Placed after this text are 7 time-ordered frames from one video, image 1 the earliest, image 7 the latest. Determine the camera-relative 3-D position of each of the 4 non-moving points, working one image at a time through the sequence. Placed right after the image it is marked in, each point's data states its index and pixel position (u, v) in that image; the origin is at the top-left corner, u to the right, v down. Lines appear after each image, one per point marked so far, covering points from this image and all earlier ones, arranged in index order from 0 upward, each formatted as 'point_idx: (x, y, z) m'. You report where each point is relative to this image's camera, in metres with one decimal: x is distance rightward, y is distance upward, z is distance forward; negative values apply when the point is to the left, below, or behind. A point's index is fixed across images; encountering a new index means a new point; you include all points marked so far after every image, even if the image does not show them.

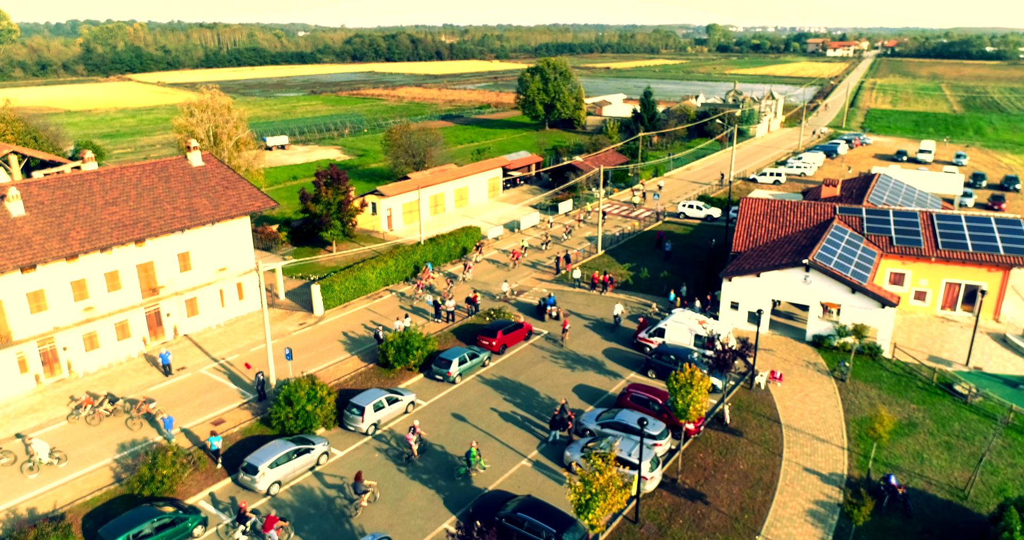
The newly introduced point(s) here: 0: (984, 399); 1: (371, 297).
0: (+8.1, -2.1, +12.3) m
1: (-3.5, -0.6, +17.6) m
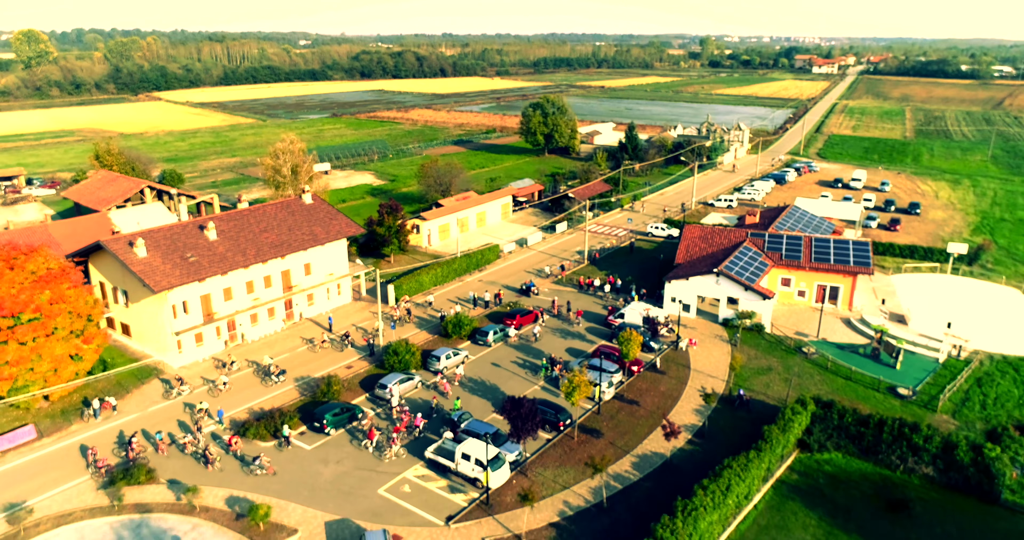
0: (+8.5, -2.3, +20.1) m
1: (-3.1, -0.8, +25.3) m
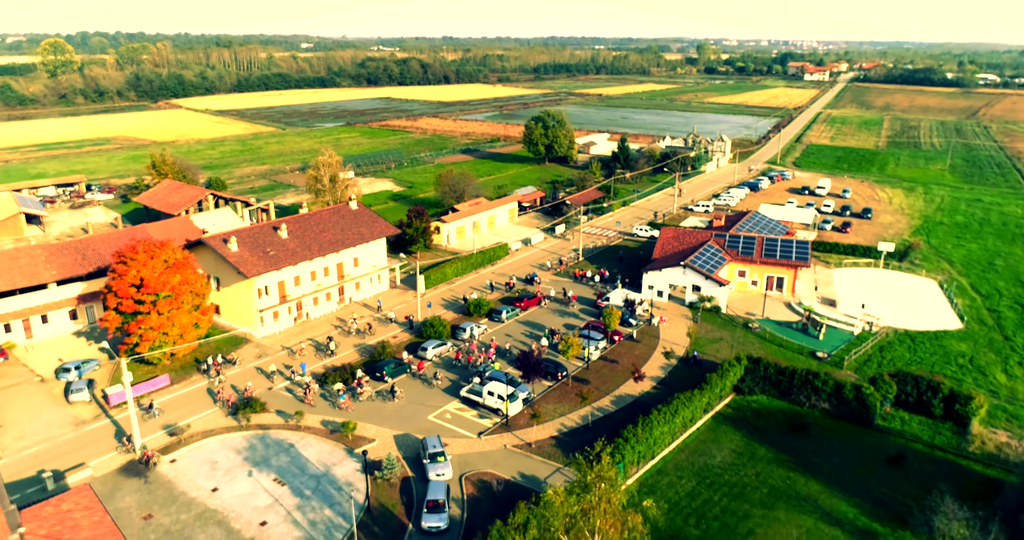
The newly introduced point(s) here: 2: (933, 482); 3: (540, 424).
0: (+8.8, -2.0, +25.7) m
1: (-2.7, -0.5, +31.0) m
2: (+10.0, -4.9, +16.9) m
3: (+0.7, -4.1, +19.4) m
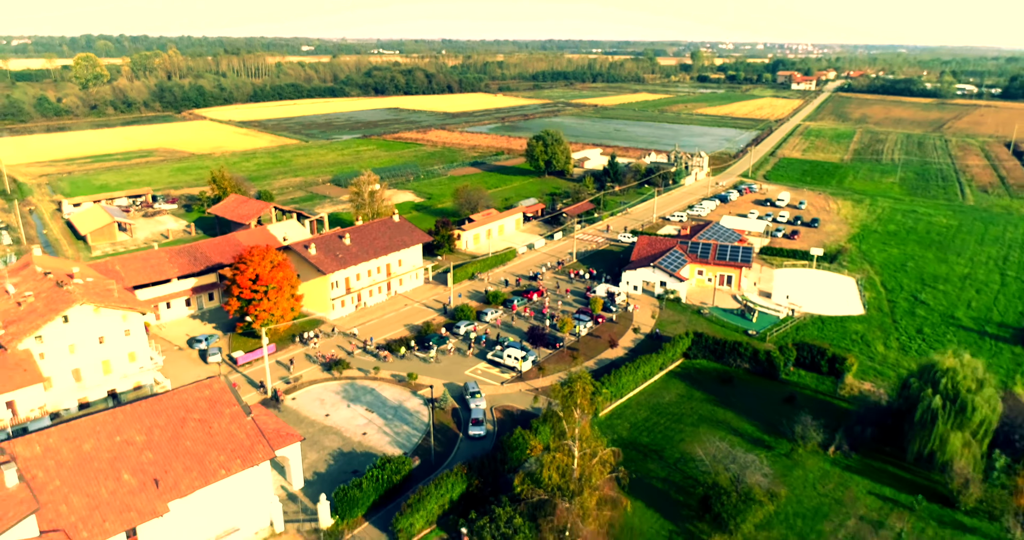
0: (+9.3, -2.0, +34.1) m
1: (-2.3, -0.5, +39.3) m
2: (+10.4, -4.8, +25.3) m
3: (+1.2, -4.1, +27.7) m
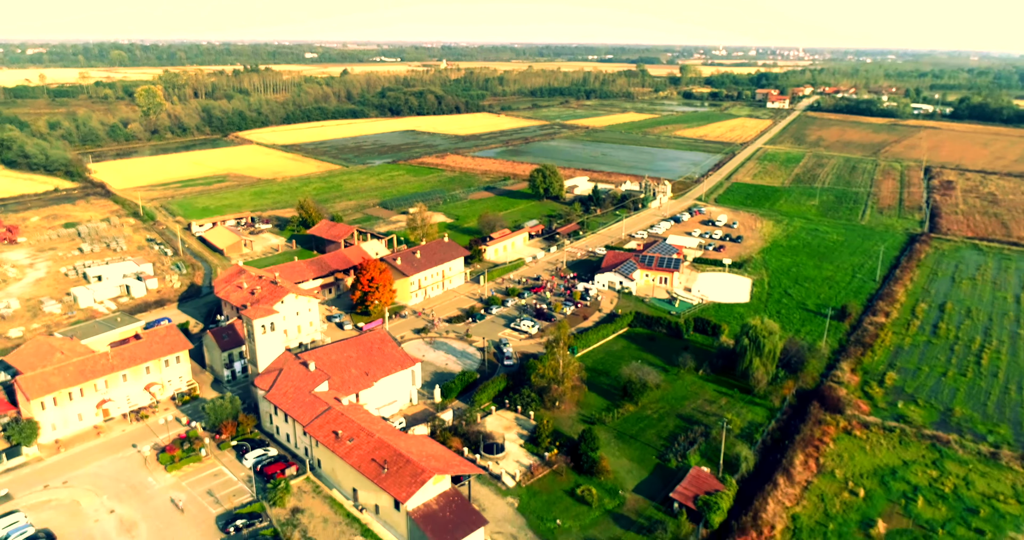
0: (+10.2, -2.3, +53.9) m
1: (-1.4, -0.8, +59.0) m
2: (+11.4, -5.1, +45.1) m
3: (+2.1, -4.4, +47.5) m
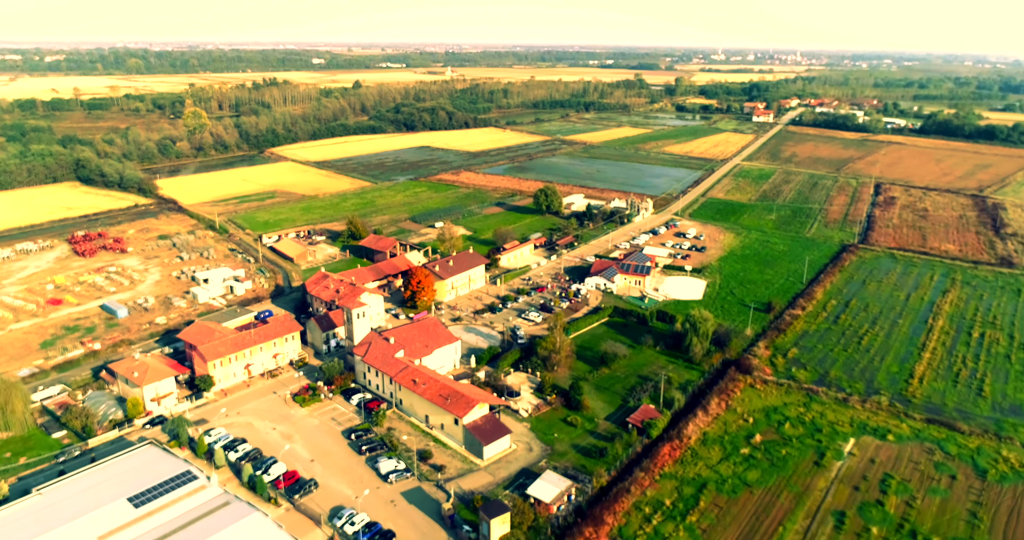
0: (+11.2, -2.8, +71.4) m
1: (-0.4, -1.2, +76.6) m
2: (+12.3, -5.6, +62.6) m
3: (+3.1, -4.9, +65.1) m
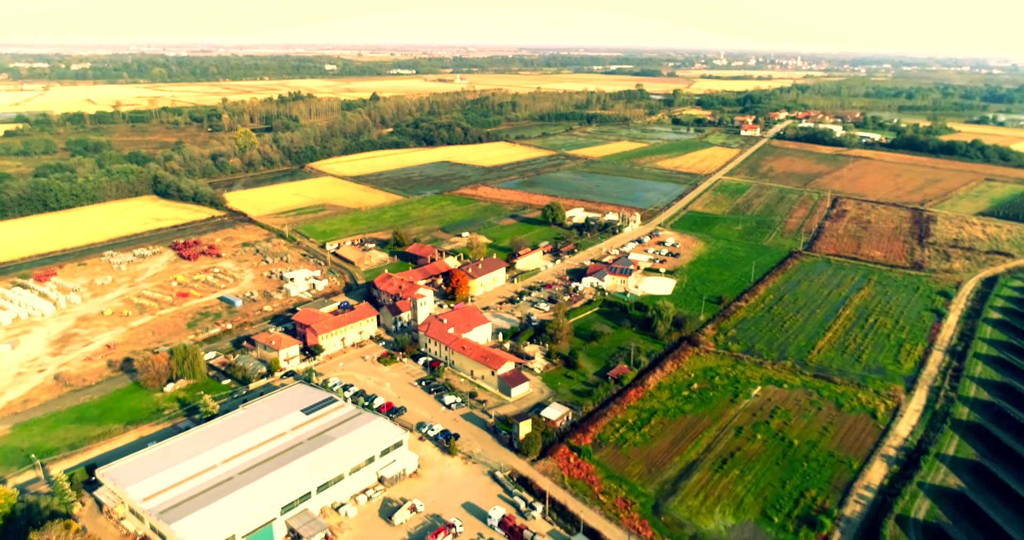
0: (+13.1, -3.0, +94.2) m
1: (+1.5, -1.5, +99.5) m
2: (+14.2, -5.8, +85.4) m
3: (+5.0, -5.1, +87.9) m
